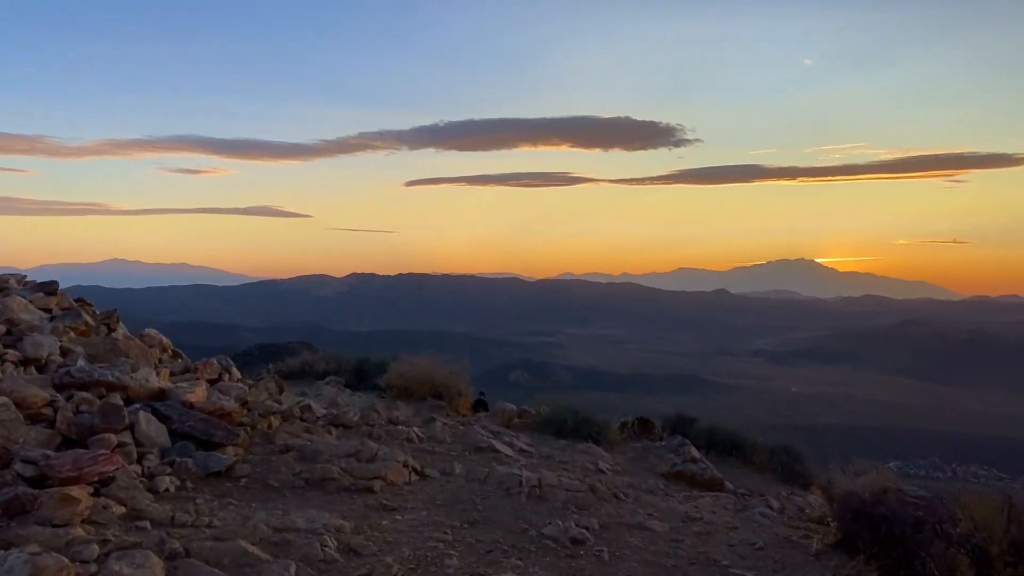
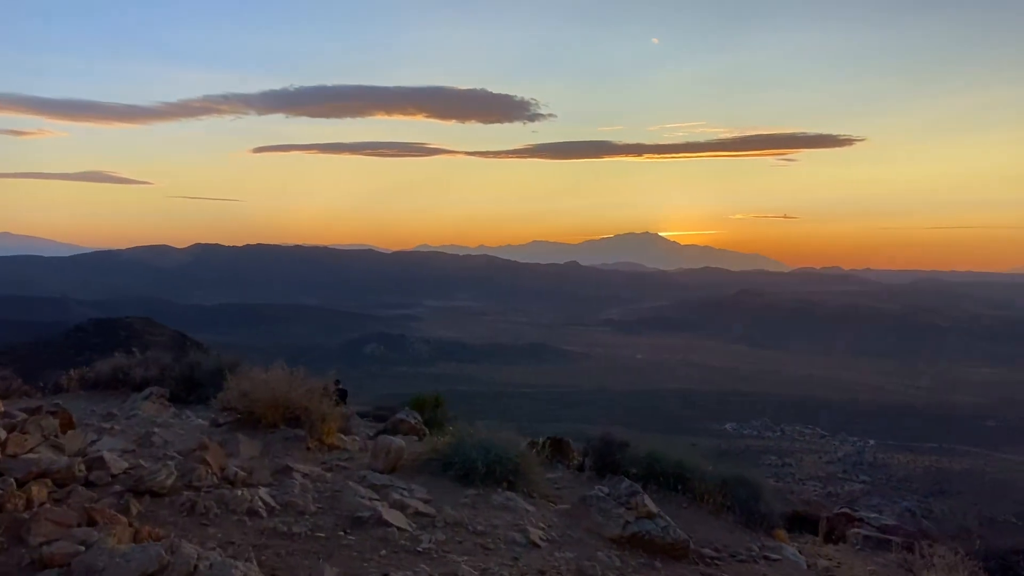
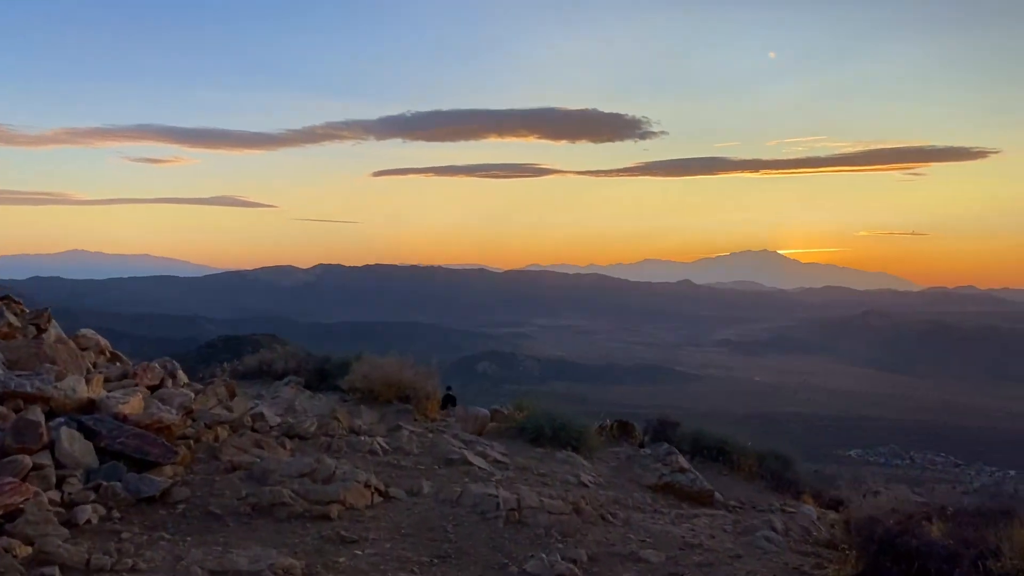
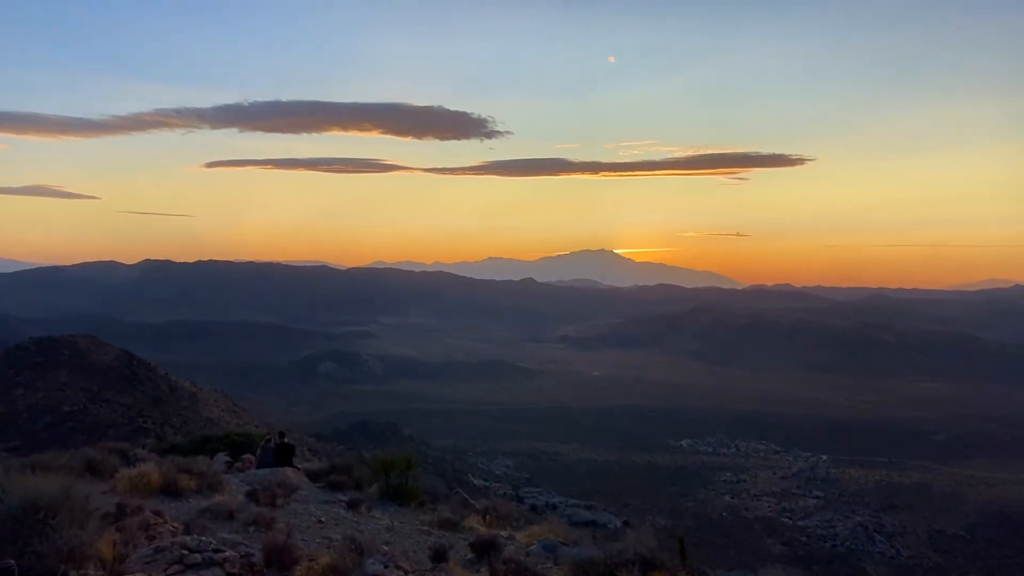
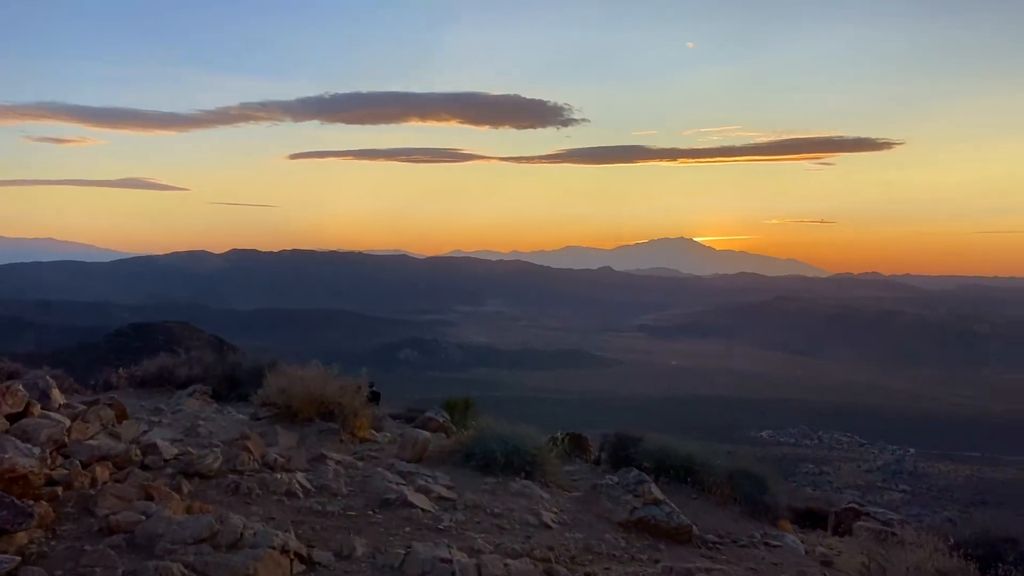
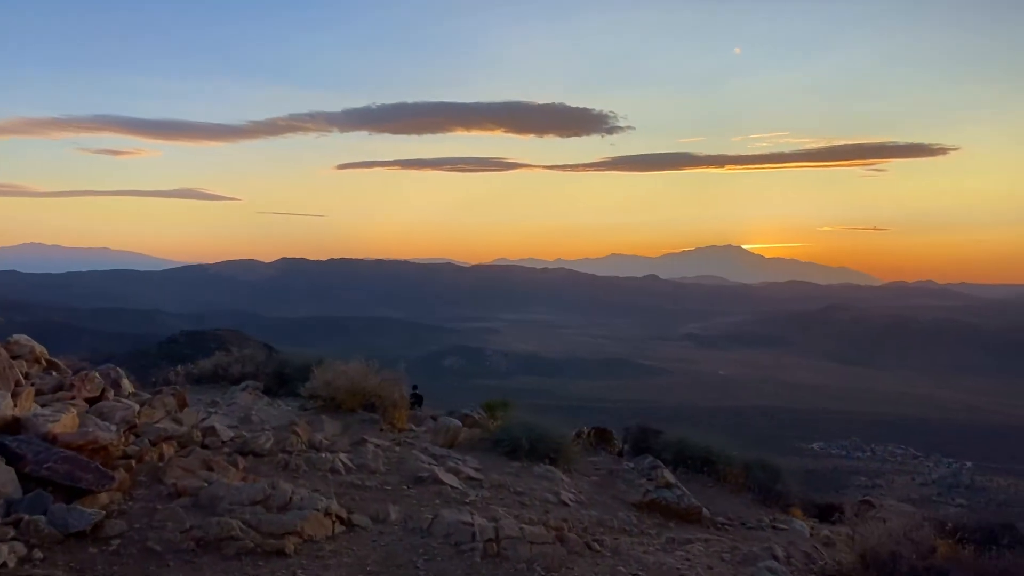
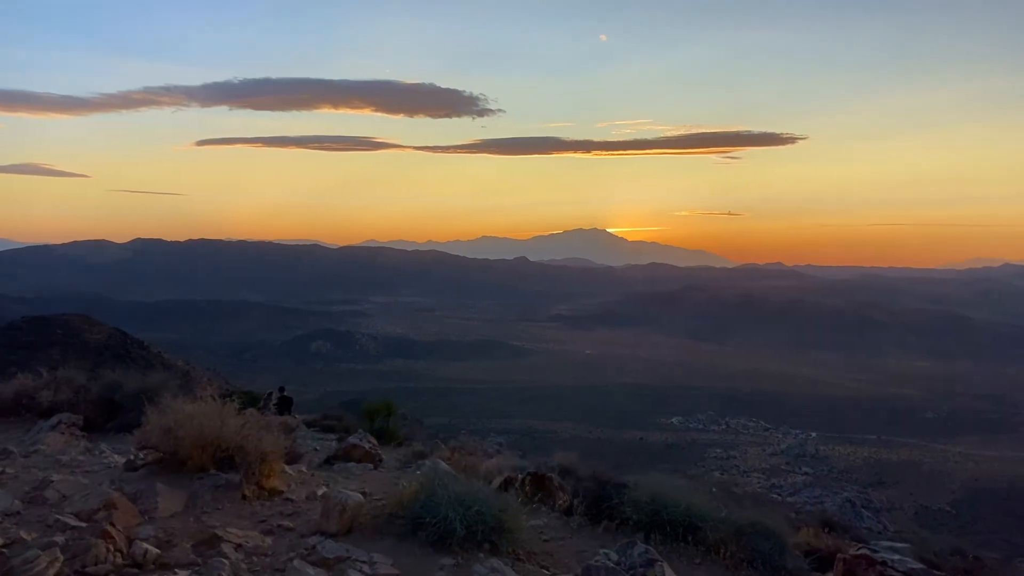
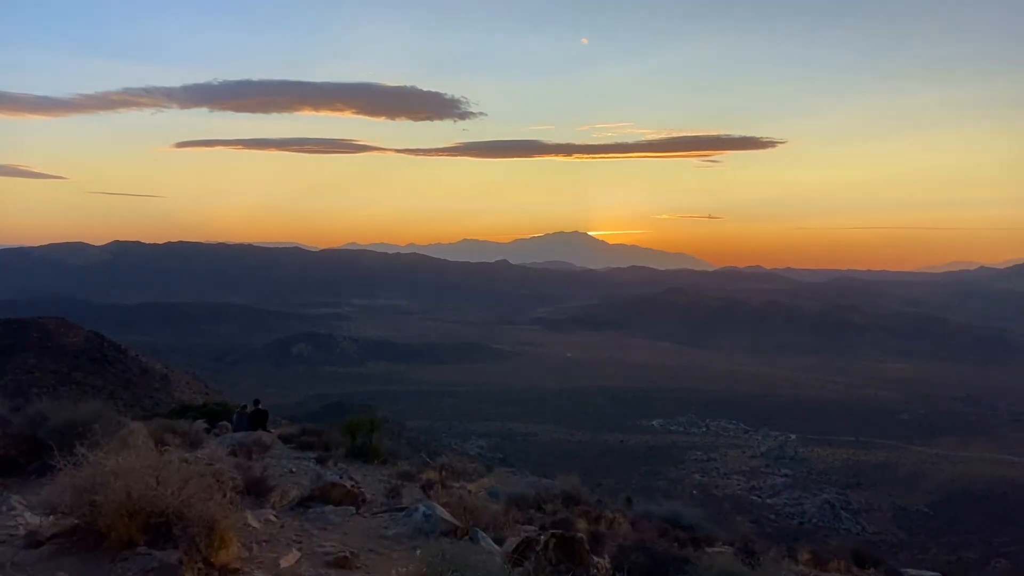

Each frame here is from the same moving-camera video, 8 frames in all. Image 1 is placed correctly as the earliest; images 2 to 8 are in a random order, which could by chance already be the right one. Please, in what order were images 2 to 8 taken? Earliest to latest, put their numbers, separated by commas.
3, 6, 5, 2, 7, 8, 4
